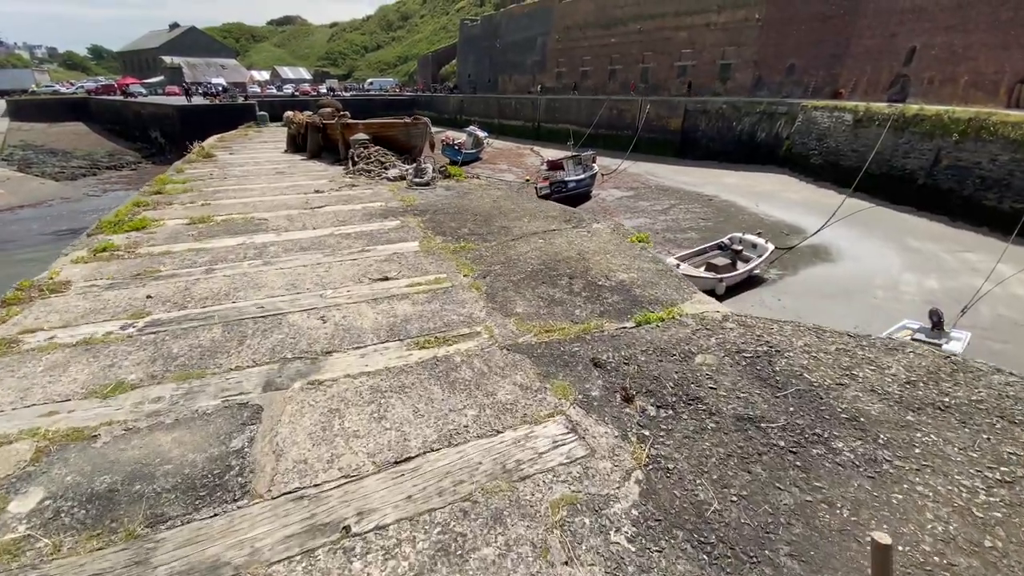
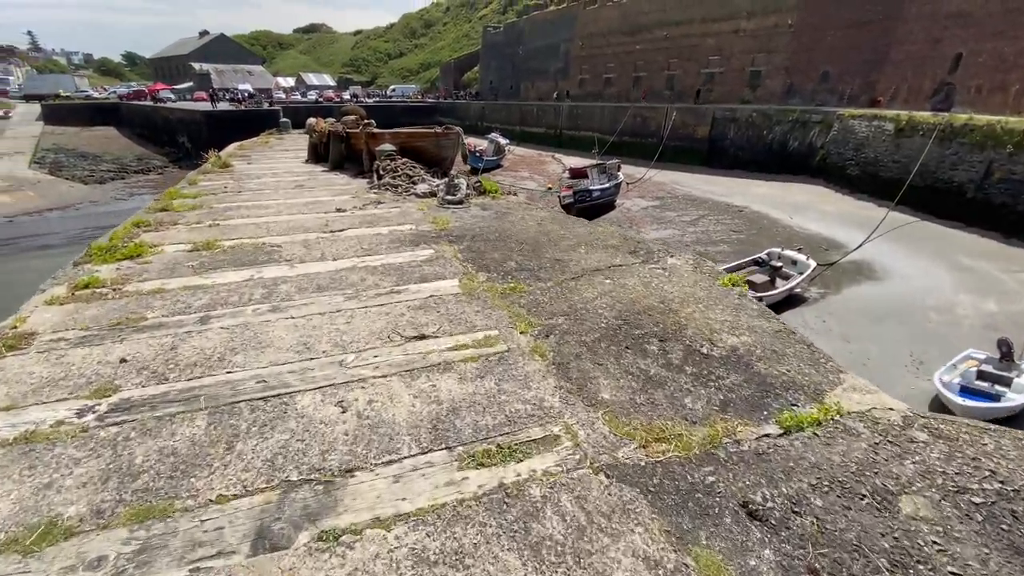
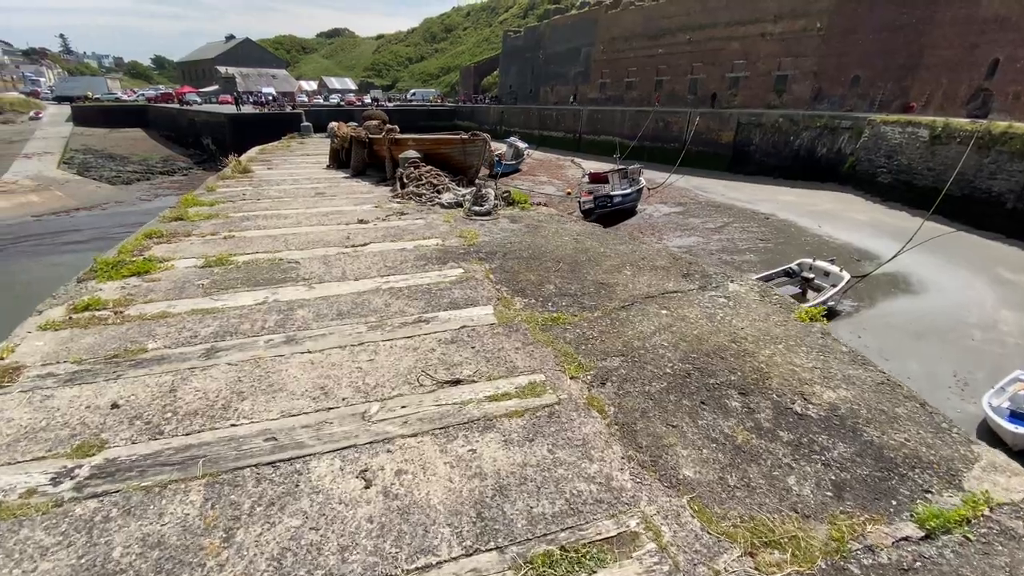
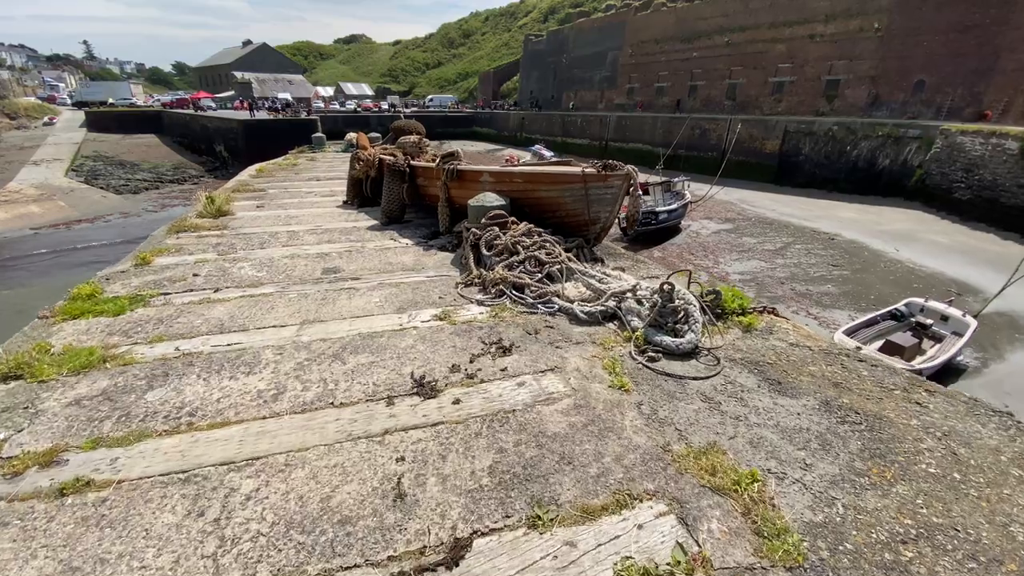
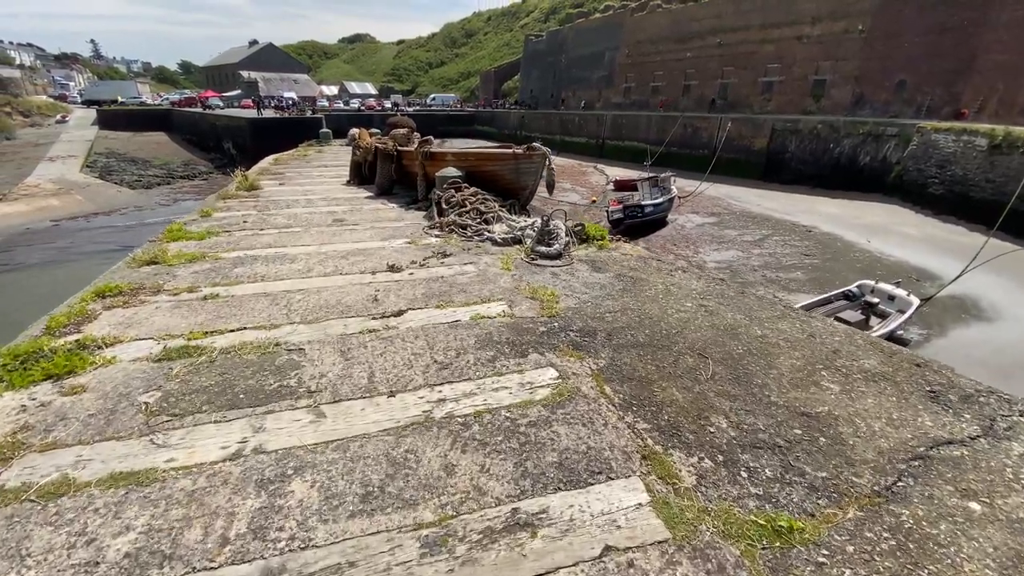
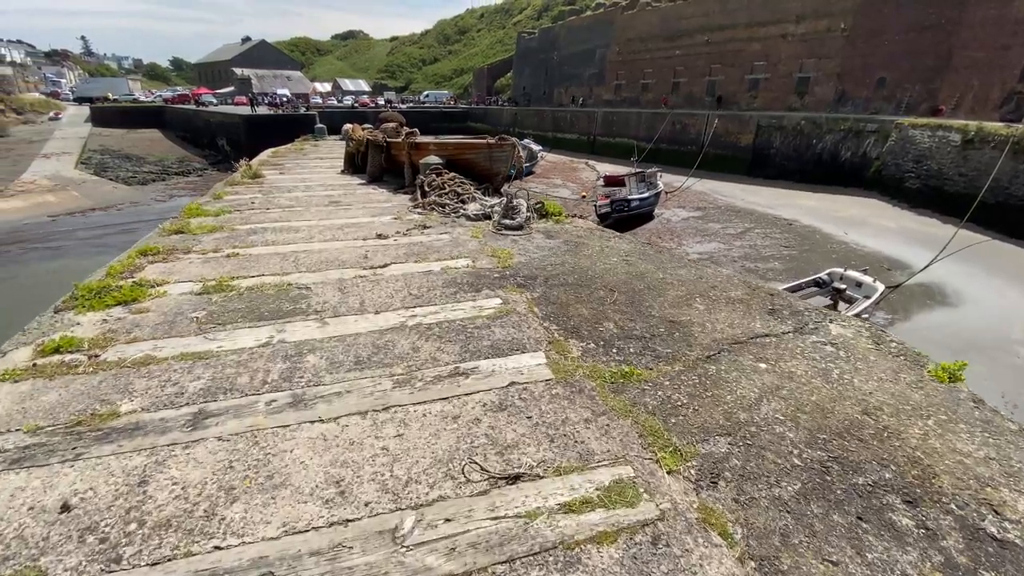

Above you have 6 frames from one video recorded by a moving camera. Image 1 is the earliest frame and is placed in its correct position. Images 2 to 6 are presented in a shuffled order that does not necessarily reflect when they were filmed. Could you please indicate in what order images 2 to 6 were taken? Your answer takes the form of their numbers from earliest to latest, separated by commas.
2, 3, 6, 5, 4
